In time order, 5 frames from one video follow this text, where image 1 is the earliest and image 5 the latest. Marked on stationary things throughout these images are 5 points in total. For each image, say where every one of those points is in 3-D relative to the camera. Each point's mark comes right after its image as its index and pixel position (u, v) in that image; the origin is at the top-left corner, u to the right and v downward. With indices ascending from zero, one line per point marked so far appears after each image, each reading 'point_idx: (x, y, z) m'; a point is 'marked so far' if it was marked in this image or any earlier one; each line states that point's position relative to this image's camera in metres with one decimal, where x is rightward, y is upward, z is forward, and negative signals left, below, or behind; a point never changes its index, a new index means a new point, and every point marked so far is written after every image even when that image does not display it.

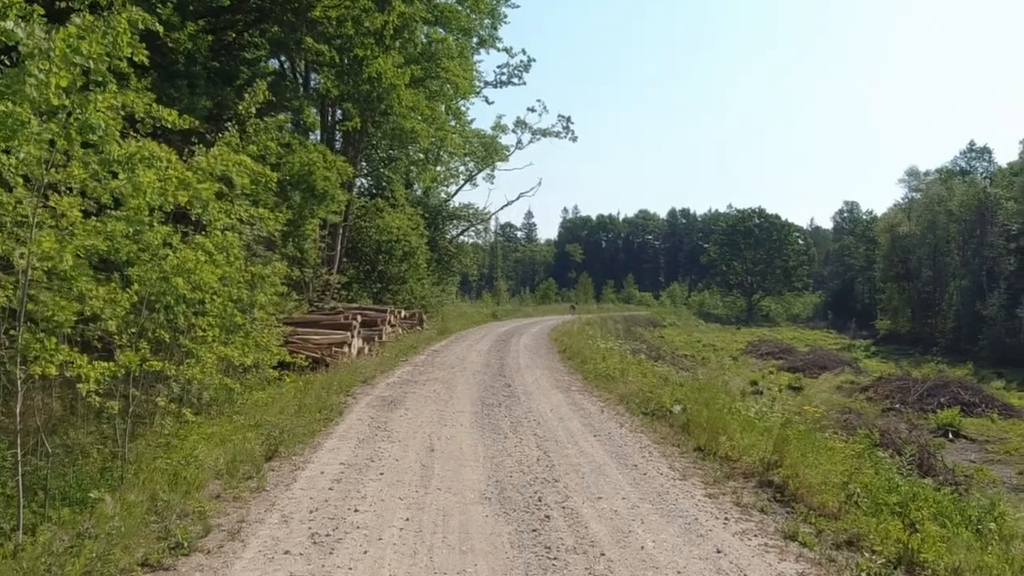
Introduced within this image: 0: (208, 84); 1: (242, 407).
0: (-3.7, +2.4, +13.3) m
1: (-2.6, -1.1, +10.5) m
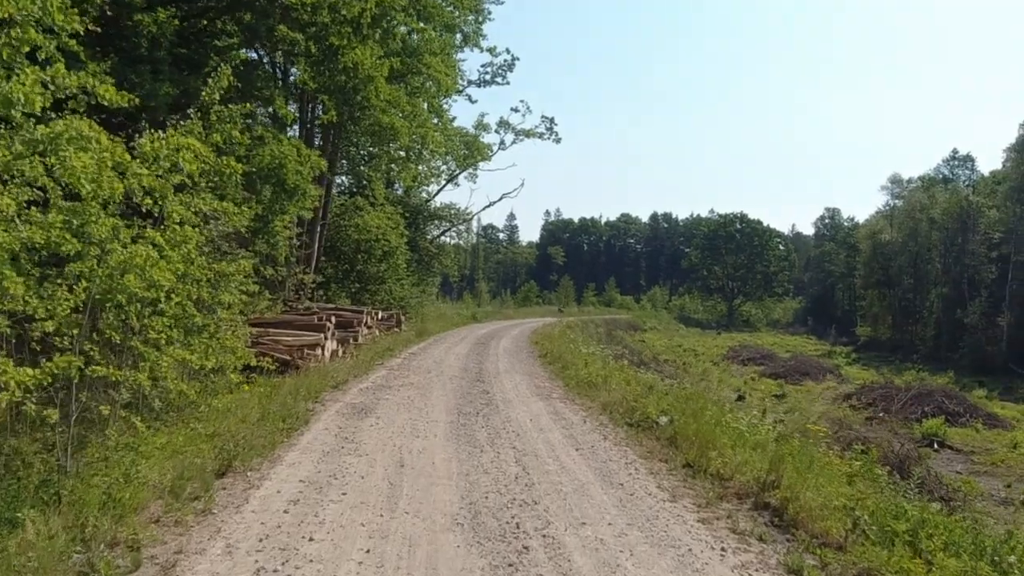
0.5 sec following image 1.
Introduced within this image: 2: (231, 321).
0: (-3.9, +2.5, +12.6) m
1: (-2.8, -1.1, +9.8) m
2: (-3.1, -0.4, +12.3) m
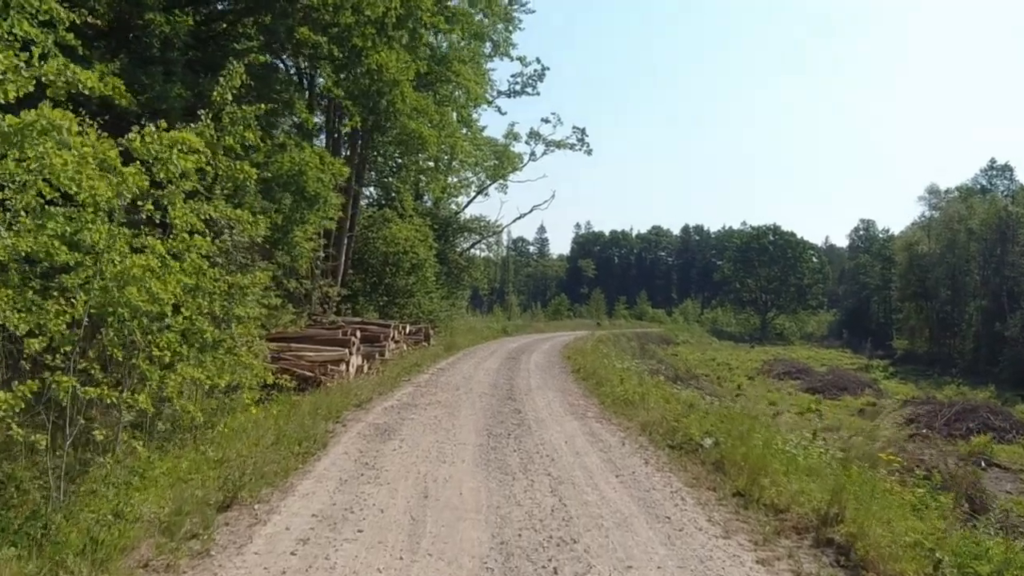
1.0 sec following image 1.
0: (-3.5, +2.3, +12.0) m
1: (-2.5, -1.2, +9.2) m
2: (-2.8, -0.5, +11.6) m
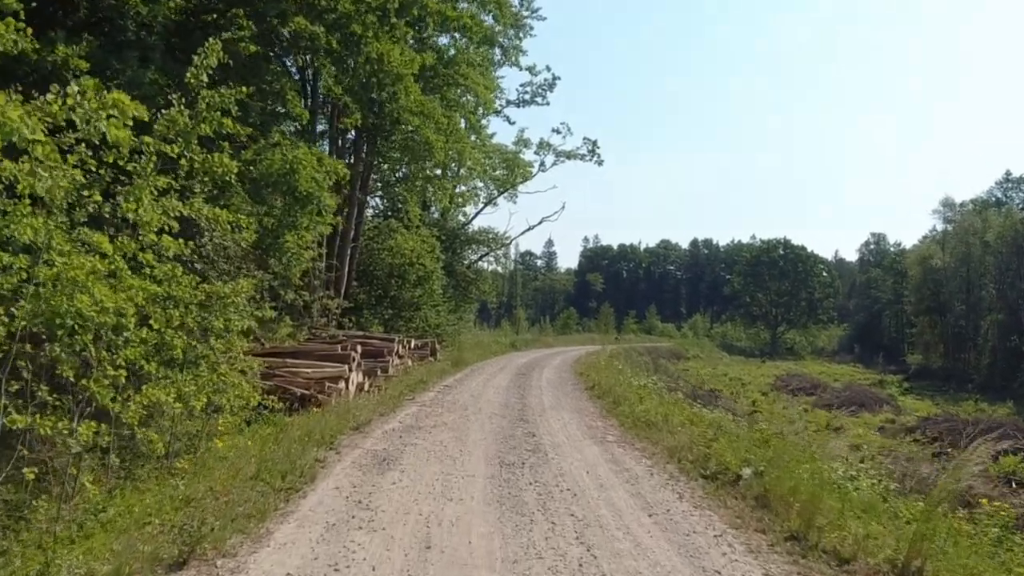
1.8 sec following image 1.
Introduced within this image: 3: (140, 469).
0: (-3.4, +2.2, +10.8) m
1: (-2.4, -1.3, +8.0) m
2: (-2.6, -0.6, +10.5) m
3: (-2.6, -1.2, +7.9) m
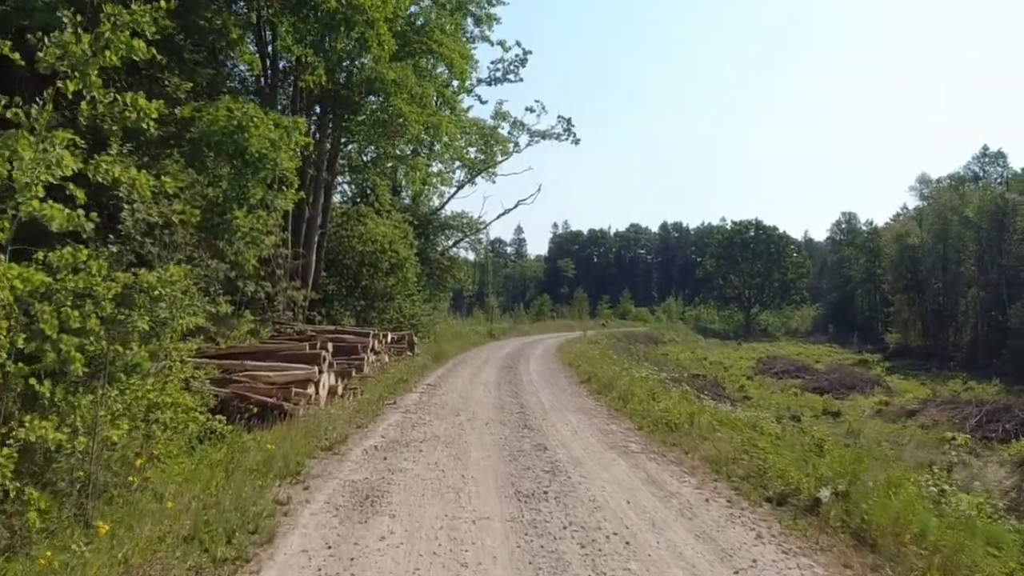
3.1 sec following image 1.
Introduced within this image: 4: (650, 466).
0: (-3.4, +2.3, +8.5) m
1: (-2.2, -1.2, +5.7) m
2: (-2.6, -0.5, +8.2) m
3: (-2.4, -1.2, +5.7) m
4: (+1.2, -1.6, +9.8) m
